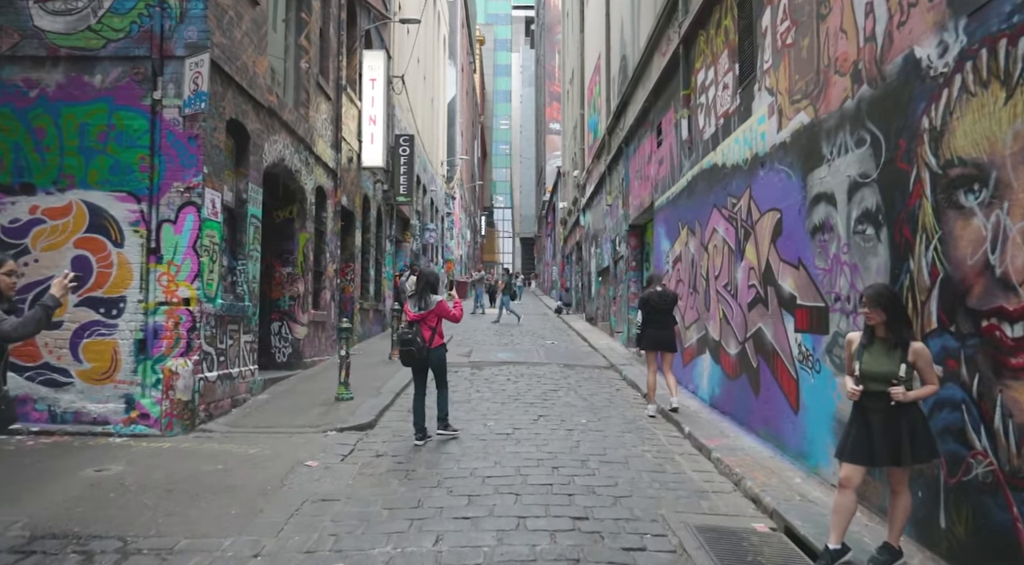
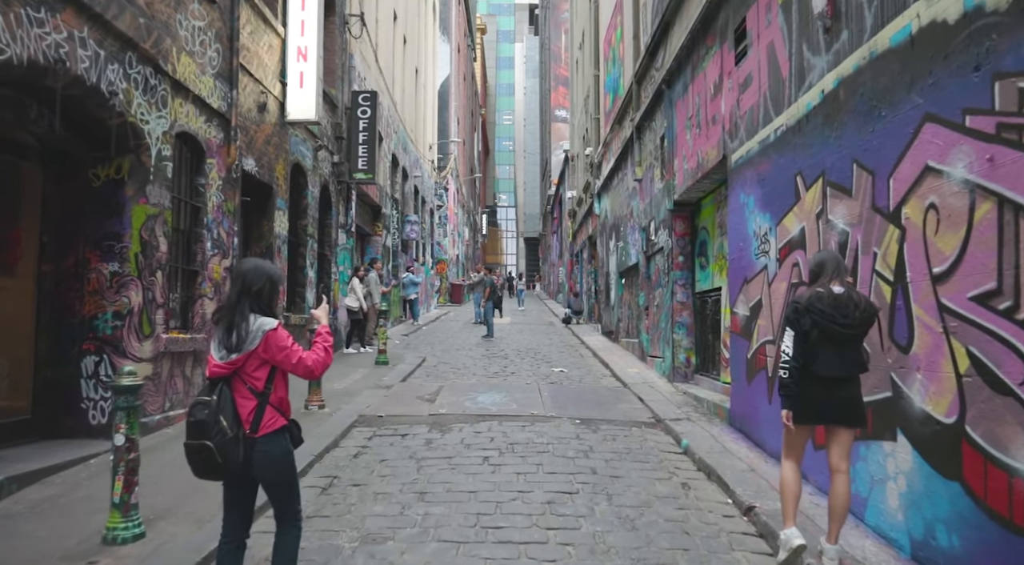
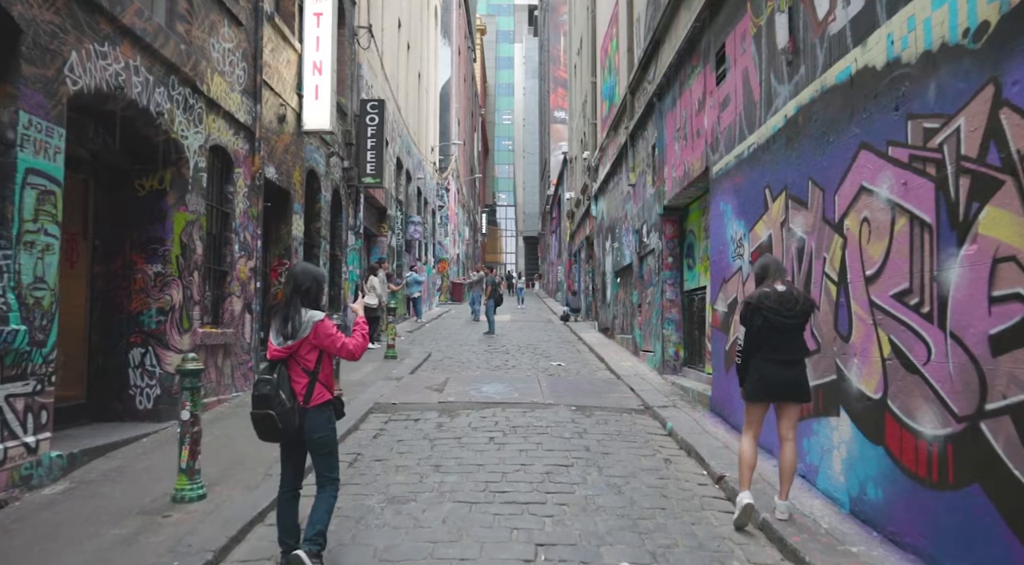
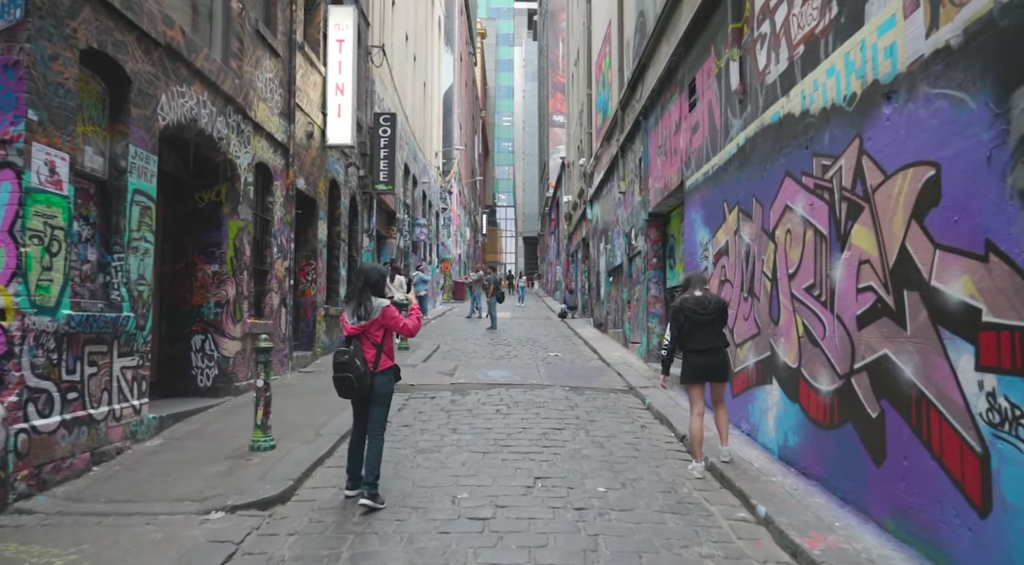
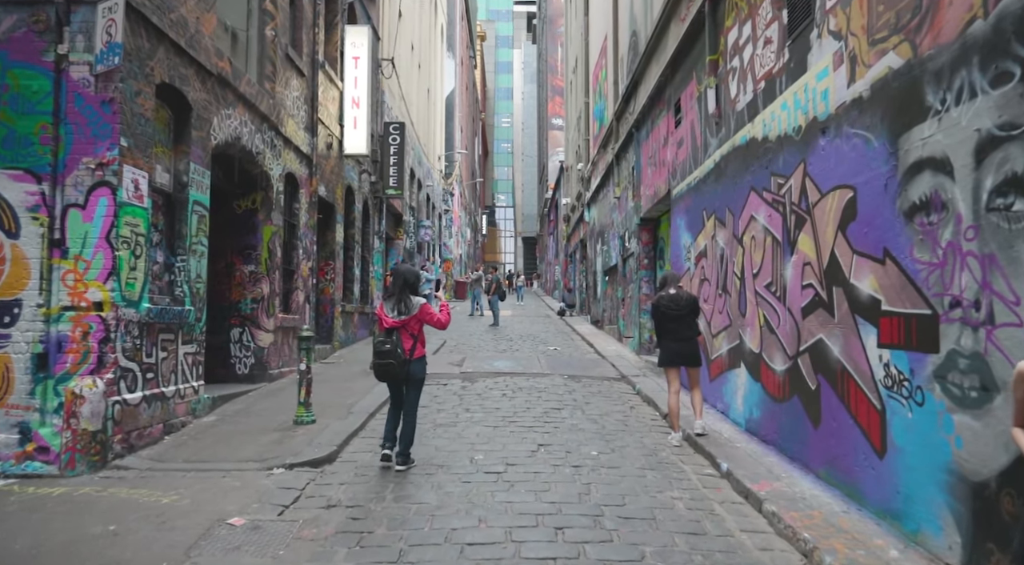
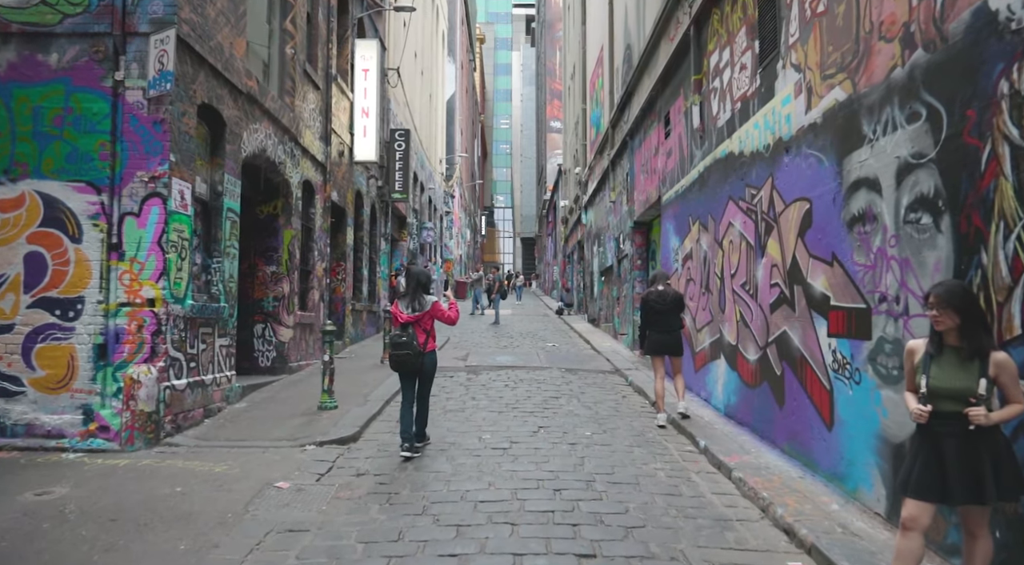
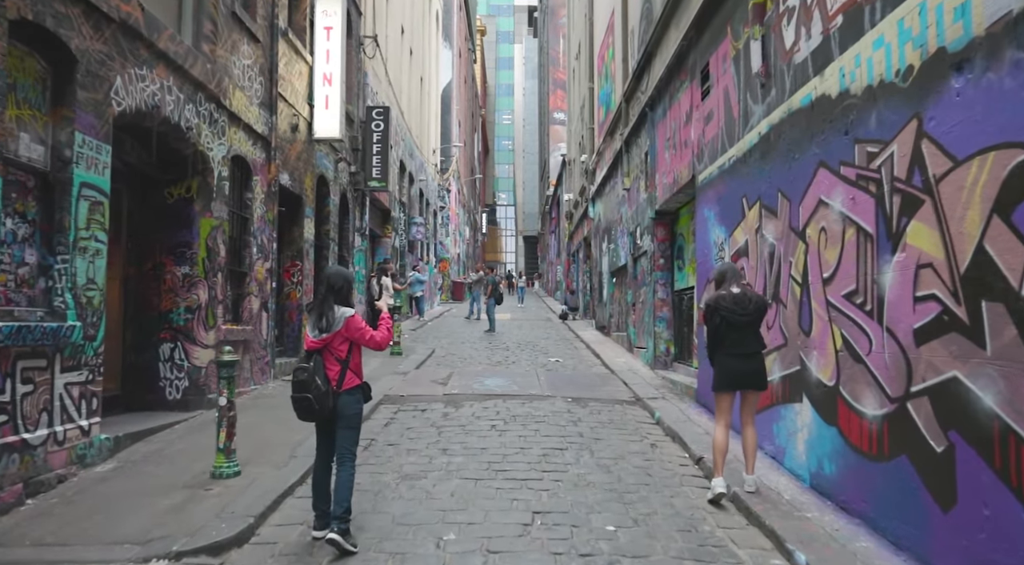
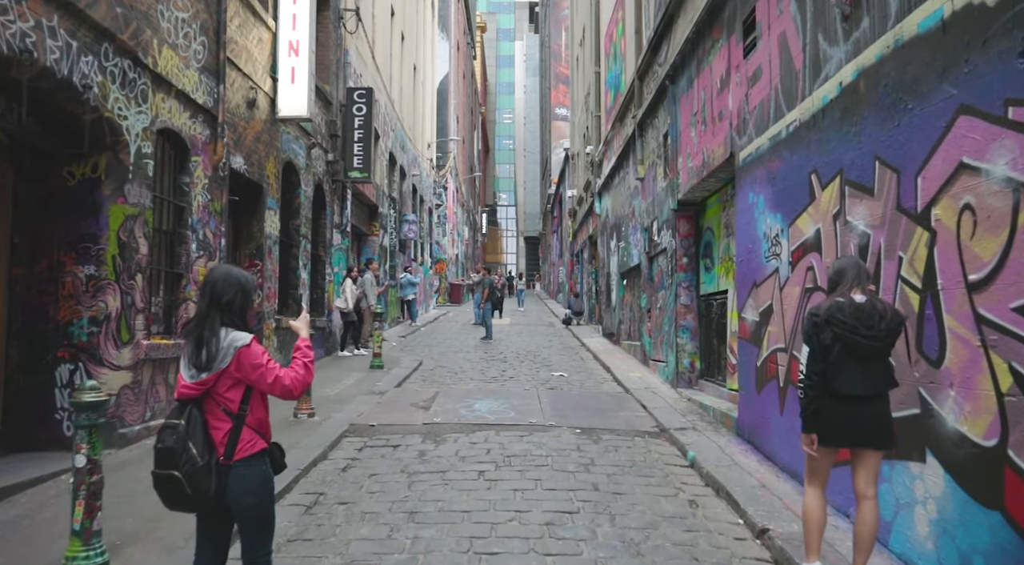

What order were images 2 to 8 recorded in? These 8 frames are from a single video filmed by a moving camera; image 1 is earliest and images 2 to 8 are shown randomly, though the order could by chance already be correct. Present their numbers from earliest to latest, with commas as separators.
6, 5, 4, 7, 3, 2, 8
